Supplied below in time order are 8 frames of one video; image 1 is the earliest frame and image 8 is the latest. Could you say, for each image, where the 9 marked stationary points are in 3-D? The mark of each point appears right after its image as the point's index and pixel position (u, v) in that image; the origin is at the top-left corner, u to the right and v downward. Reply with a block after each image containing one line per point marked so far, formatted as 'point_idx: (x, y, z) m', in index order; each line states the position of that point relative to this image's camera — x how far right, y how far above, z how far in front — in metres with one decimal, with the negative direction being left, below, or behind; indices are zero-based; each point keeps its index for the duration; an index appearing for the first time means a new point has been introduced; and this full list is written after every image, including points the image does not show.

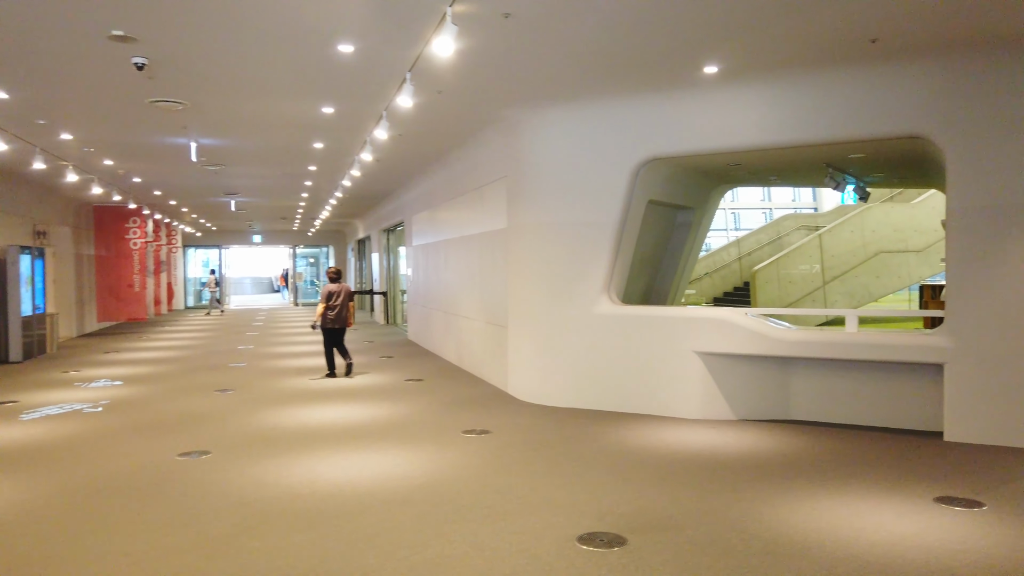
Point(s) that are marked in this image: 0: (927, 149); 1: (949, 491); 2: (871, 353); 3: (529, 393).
0: (+3.2, +1.1, +5.9) m
1: (+2.5, -1.2, +4.3) m
2: (+2.7, -0.5, +5.7) m
3: (+0.2, -1.0, +7.3) m
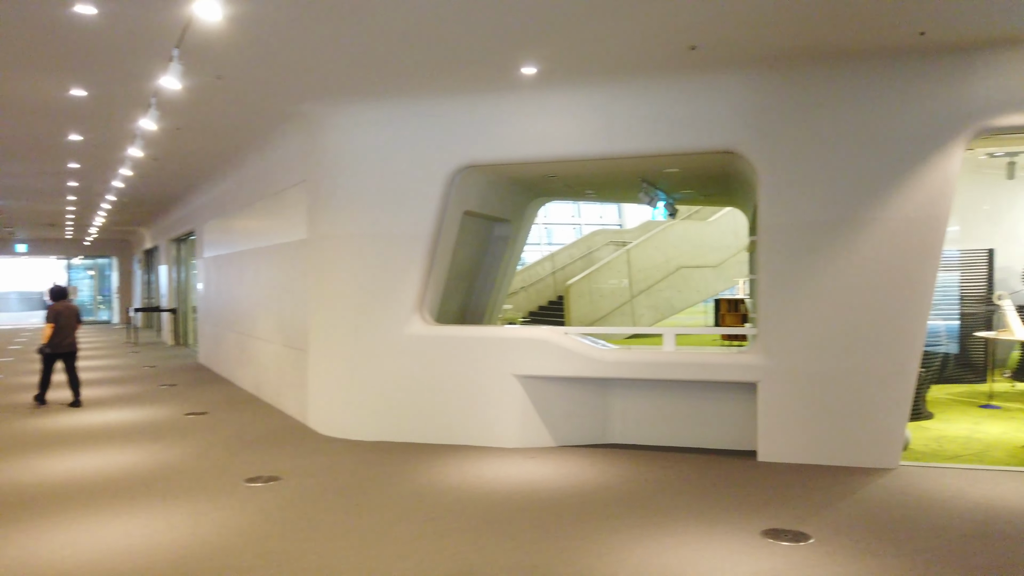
0: (+1.8, +1.0, +5.9) m
1: (+1.4, -1.3, +4.1) m
2: (+1.3, -0.6, +5.5) m
3: (-1.5, -1.2, +6.4) m
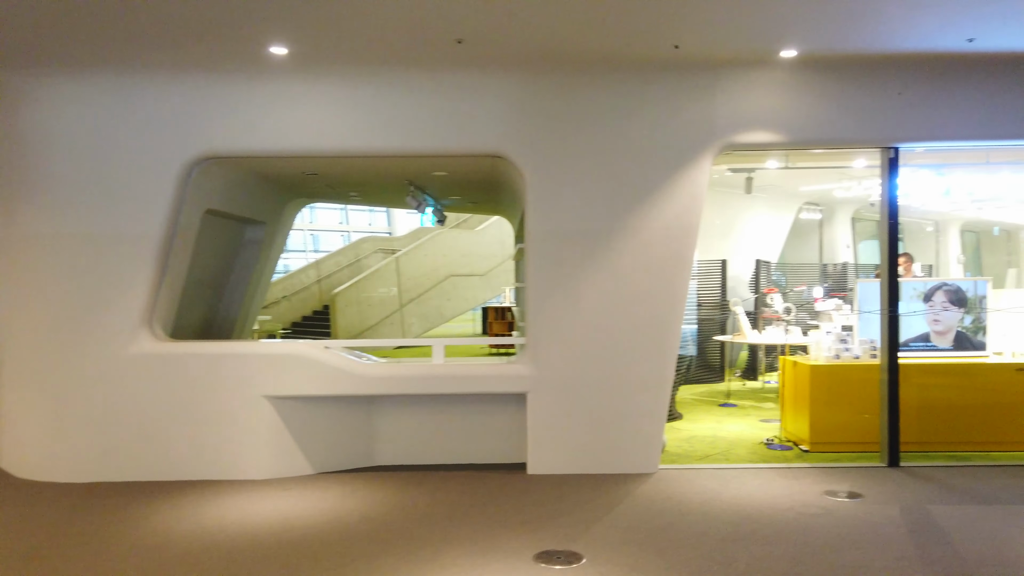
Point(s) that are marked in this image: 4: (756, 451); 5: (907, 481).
0: (0.0, +0.9, +5.7) m
1: (+0.2, -1.3, +3.9) m
2: (-0.4, -0.7, +5.3) m
3: (-3.3, -1.2, +5.3) m
4: (+1.9, -1.3, +5.8) m
5: (+2.5, -1.2, +4.8) m
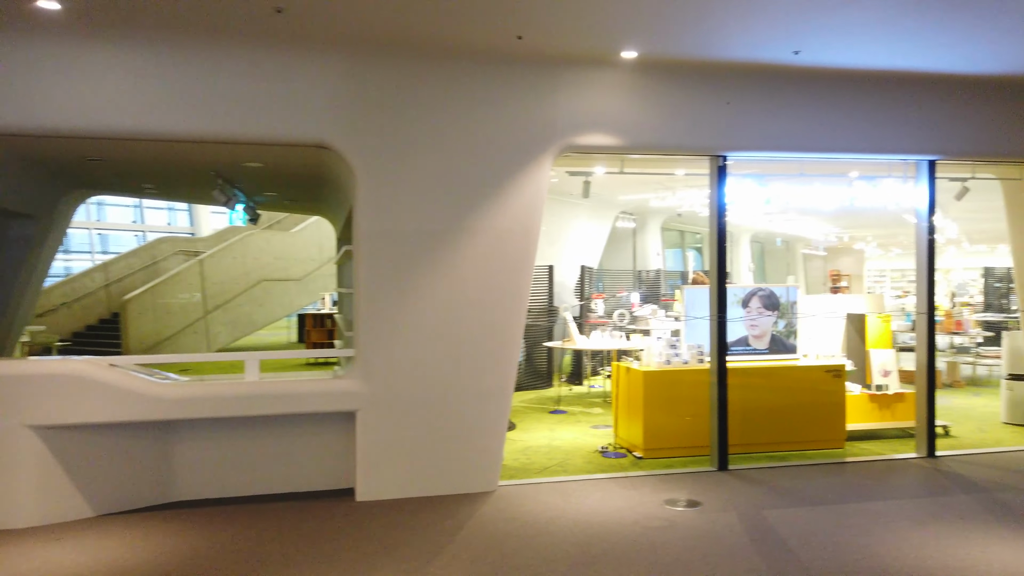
0: (-1.2, +0.9, +5.2) m
1: (-0.6, -1.3, +3.4) m
2: (-1.4, -0.7, +4.6) m
3: (-4.3, -1.3, +3.9) m
4: (+0.6, -1.3, +5.7) m
5: (+1.5, -1.3, +4.9) m
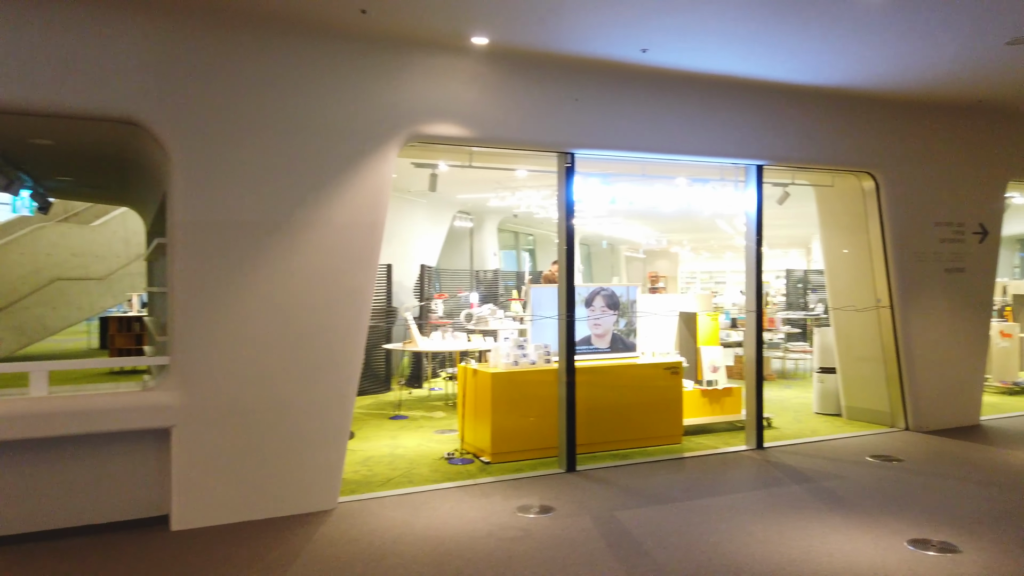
0: (-2.2, +0.9, +4.5) m
1: (-1.2, -1.3, +2.9) m
2: (-2.3, -0.7, +3.9) m
3: (-5.0, -1.3, +2.6) m
4: (-0.5, -1.3, +5.4) m
5: (+0.5, -1.3, +4.8) m
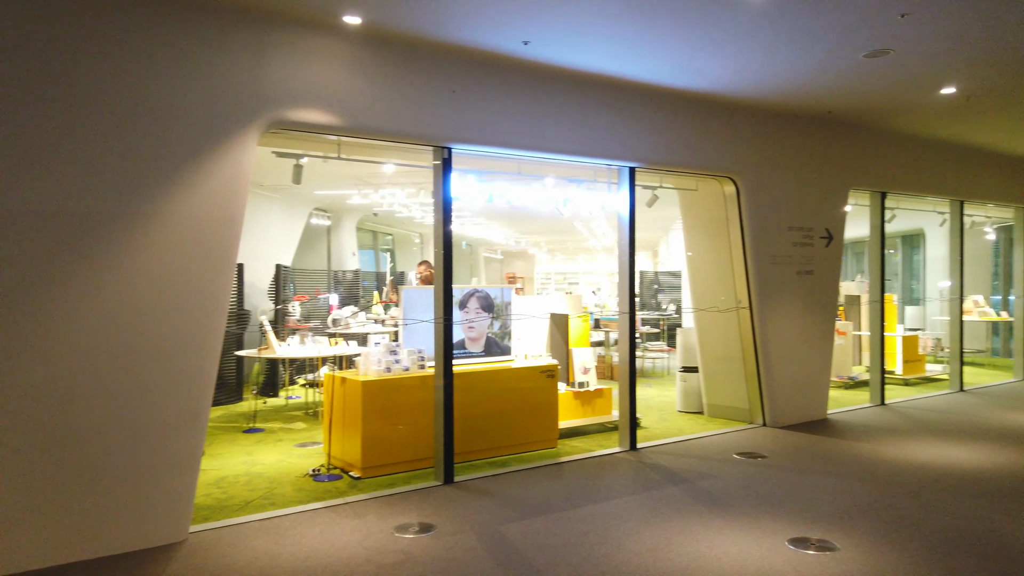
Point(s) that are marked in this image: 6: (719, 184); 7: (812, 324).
0: (-2.9, +0.9, +3.8) m
1: (-1.6, -1.3, +2.4) m
2: (-2.8, -0.7, +3.2) m
3: (-5.2, -1.3, +1.4) m
4: (-1.4, -1.3, +5.0) m
5: (-0.3, -1.3, +4.6) m
6: (+1.9, +1.0, +7.0) m
7: (+2.9, -0.4, +7.2) m
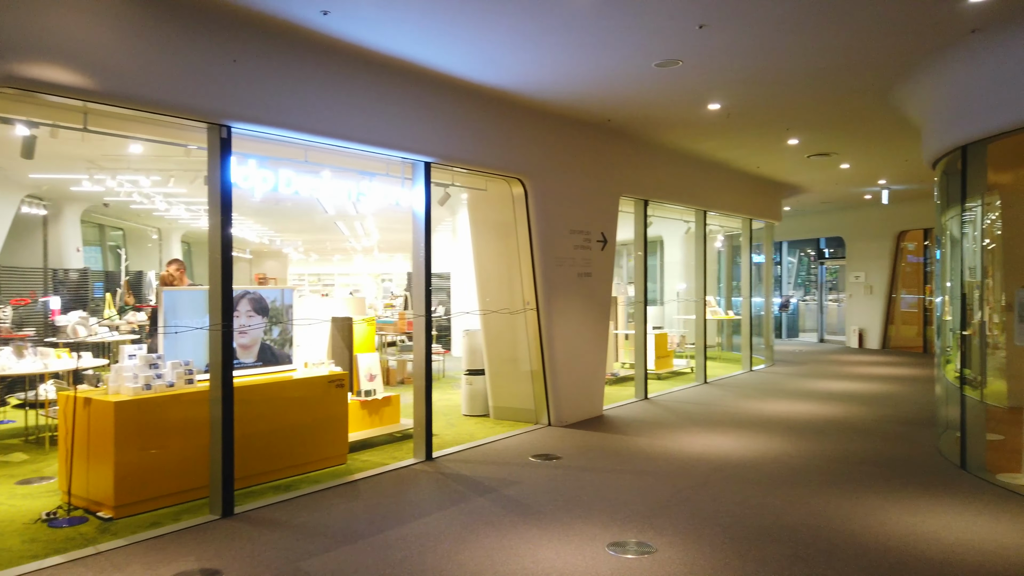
0: (-3.6, +0.9, +2.4) m
1: (-1.9, -1.3, +1.5) m
2: (-3.3, -0.7, +1.8) m
3: (-5.0, -1.3, -0.6) m
4: (-2.5, -1.3, +4.0) m
5: (-1.3, -1.3, +4.0) m
6: (0.0, +0.9, +6.9) m
7: (+0.8, -0.4, +7.5) m
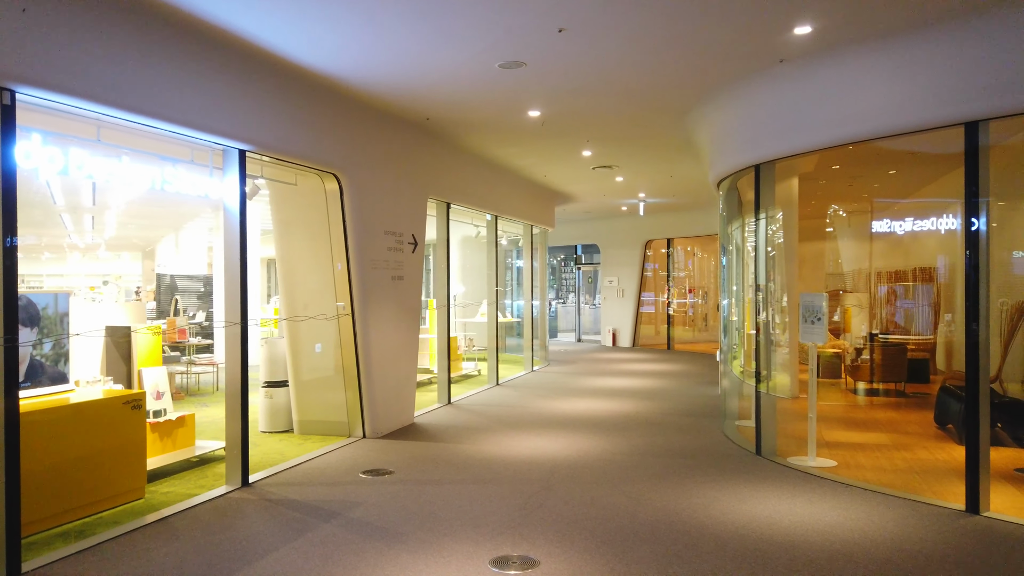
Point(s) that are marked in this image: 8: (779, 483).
0: (-3.5, +0.8, +1.0) m
1: (-1.6, -1.3, +0.7) m
2: (-3.1, -0.7, +0.5) m
3: (-3.9, -1.3, -2.4) m
4: (-3.0, -1.3, +2.8) m
5: (-1.9, -1.3, +3.2) m
6: (-1.6, +0.9, +6.4) m
7: (-1.0, -0.4, +7.2) m
8: (+1.7, -1.3, +5.0) m
